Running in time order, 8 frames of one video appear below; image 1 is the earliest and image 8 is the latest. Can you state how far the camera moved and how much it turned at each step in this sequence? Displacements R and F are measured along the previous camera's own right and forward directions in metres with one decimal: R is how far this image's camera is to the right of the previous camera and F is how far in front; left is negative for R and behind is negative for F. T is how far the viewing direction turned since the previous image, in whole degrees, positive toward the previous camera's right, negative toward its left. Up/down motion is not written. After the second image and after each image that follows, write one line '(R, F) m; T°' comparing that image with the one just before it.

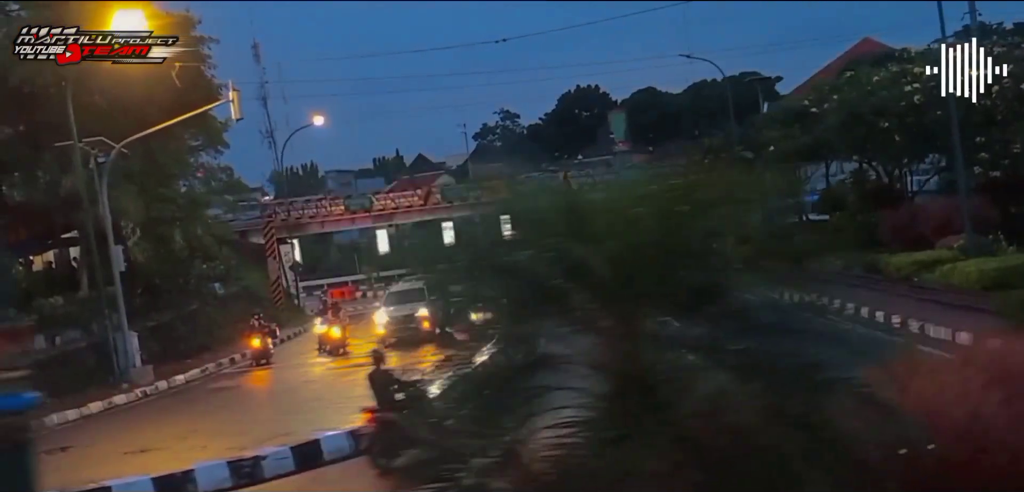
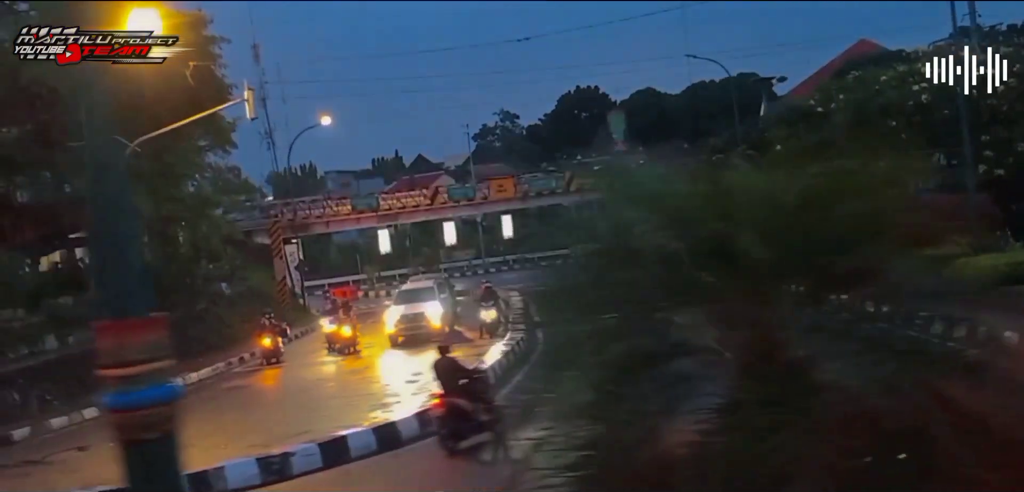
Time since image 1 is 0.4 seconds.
(-0.2, 0.0) m; 0°
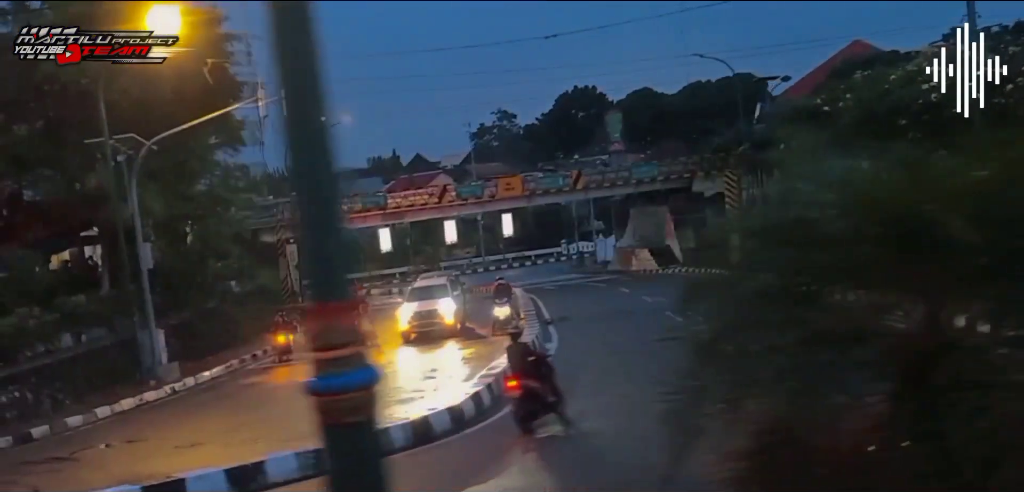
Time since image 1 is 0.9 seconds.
(-0.3, 0.0) m; 0°
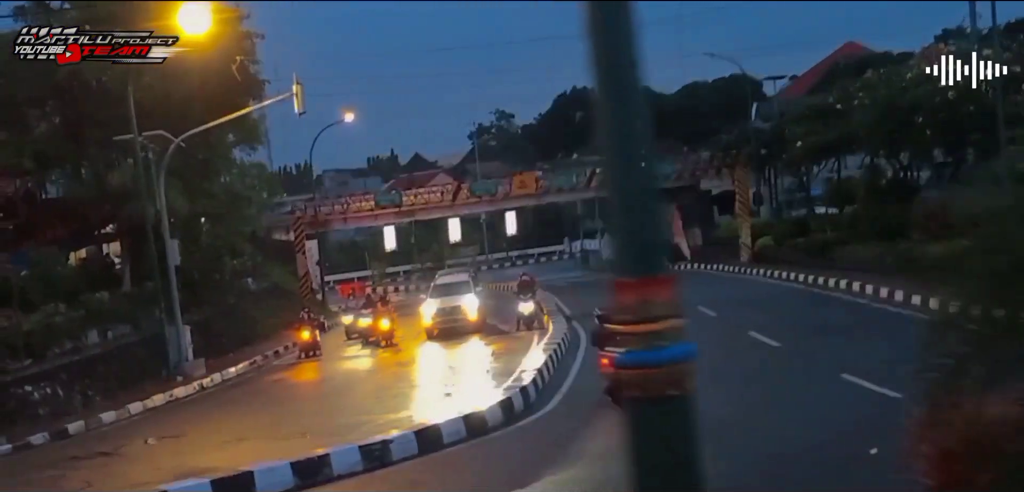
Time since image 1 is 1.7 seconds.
(-0.5, 0.0) m; 0°
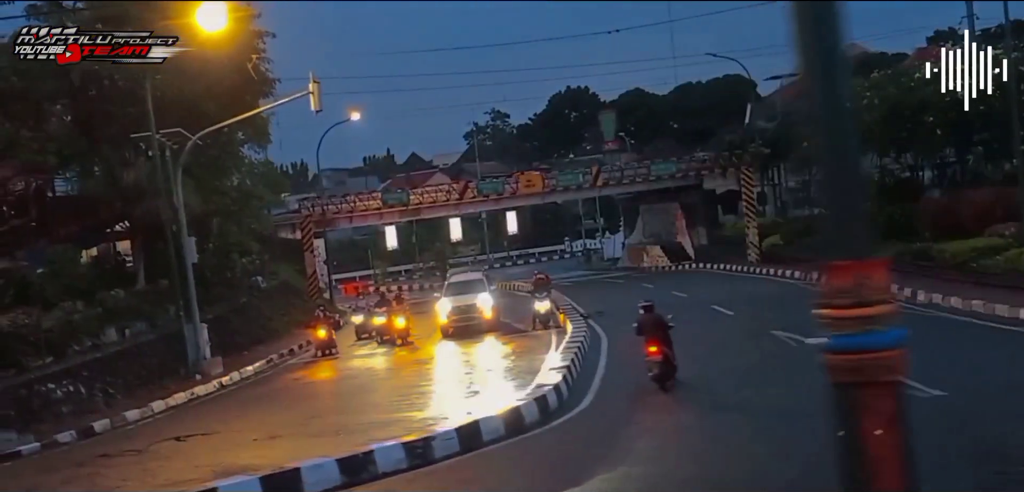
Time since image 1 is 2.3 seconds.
(-0.4, 0.0) m; 0°
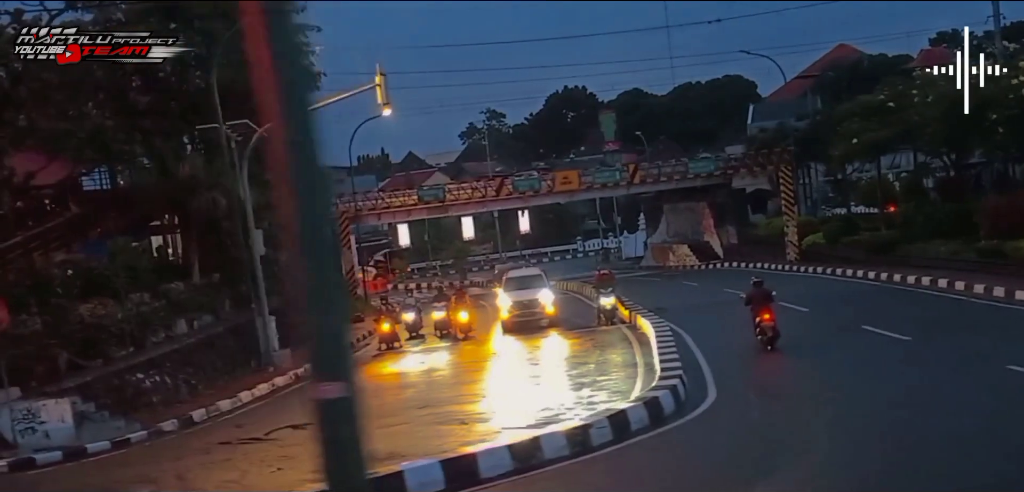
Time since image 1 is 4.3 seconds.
(-1.4, +0.1) m; 0°
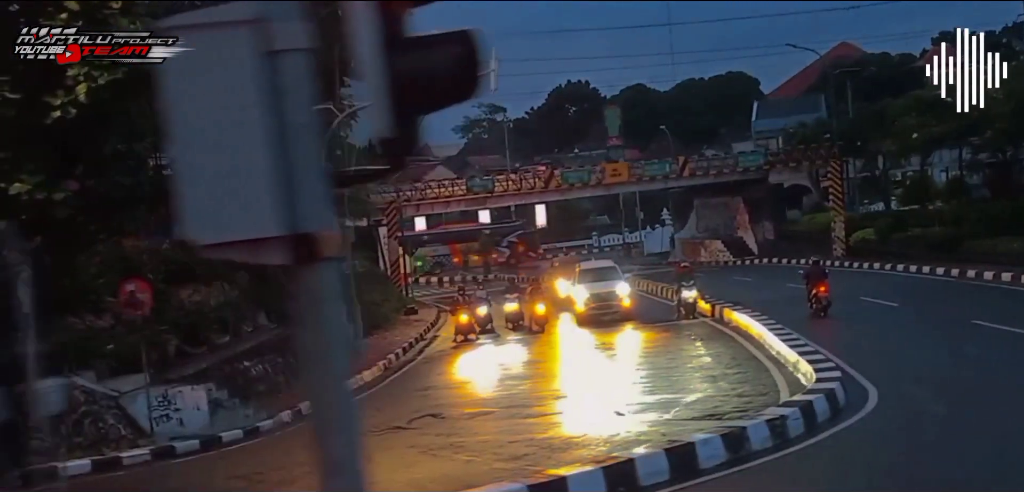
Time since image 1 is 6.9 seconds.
(-1.6, +0.2) m; 0°
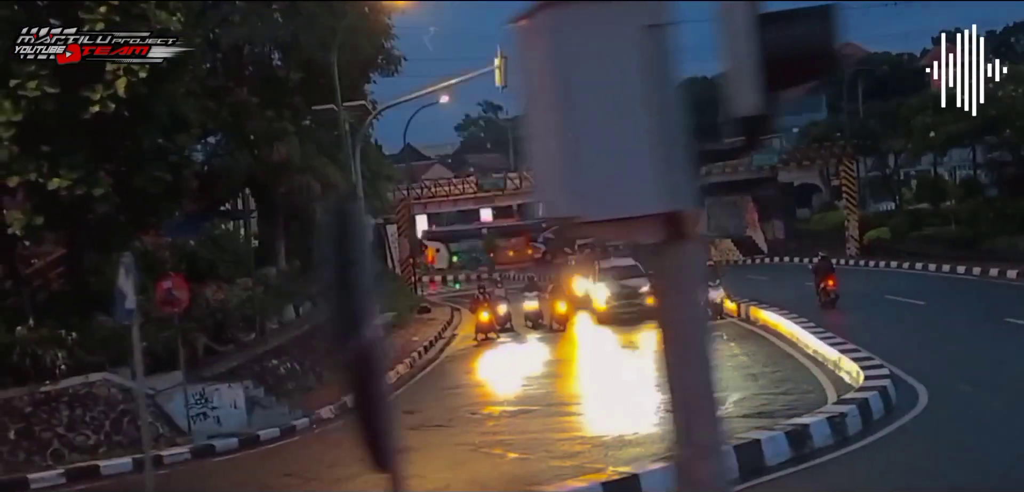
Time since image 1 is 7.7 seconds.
(-0.5, +0.1) m; 0°
